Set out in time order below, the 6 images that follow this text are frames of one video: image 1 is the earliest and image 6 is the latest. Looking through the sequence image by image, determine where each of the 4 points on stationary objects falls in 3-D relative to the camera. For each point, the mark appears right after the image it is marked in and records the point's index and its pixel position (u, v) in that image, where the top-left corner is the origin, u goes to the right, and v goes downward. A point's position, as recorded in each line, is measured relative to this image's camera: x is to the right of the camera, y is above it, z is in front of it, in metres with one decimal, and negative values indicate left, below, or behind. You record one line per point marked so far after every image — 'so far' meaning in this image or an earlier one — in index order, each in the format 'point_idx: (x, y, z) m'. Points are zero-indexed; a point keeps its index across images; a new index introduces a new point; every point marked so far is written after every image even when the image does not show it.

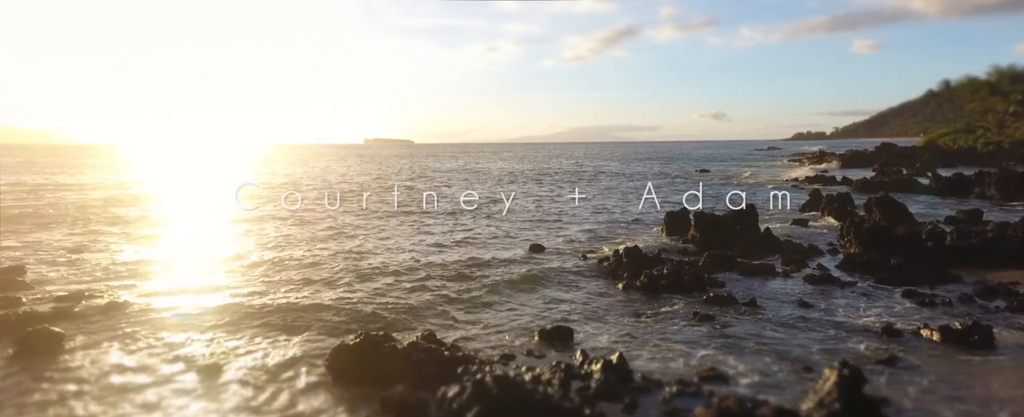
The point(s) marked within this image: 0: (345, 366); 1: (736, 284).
0: (-3.3, -3.1, +12.1) m
1: (+7.2, -2.5, +19.8) m
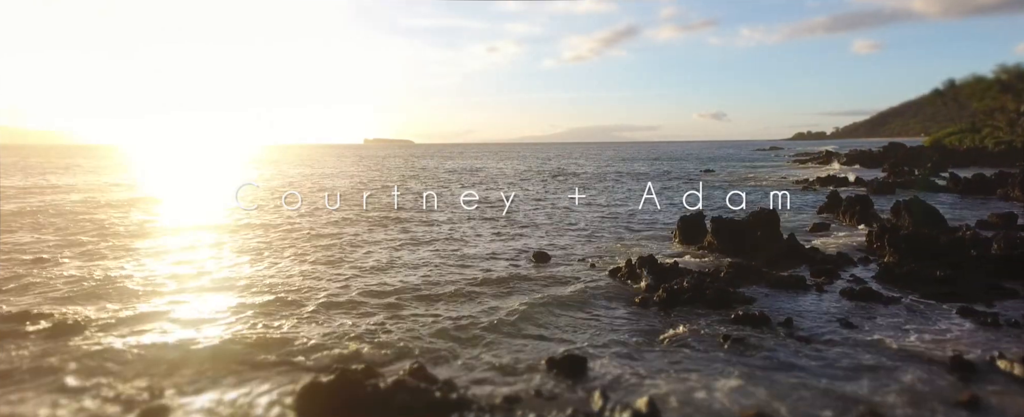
0: (-3.2, -3.3, +10.0) m
1: (+7.3, -2.7, +17.7) m
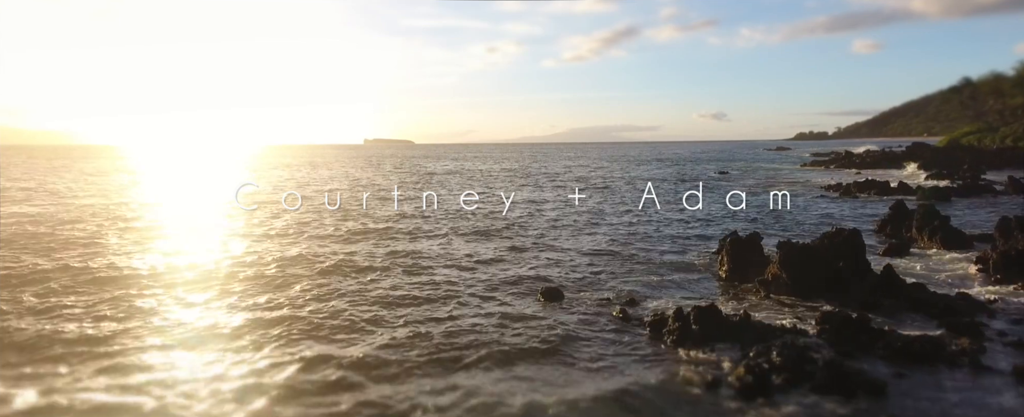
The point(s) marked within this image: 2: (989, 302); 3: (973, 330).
0: (-3.2, -4.0, +3.8) m
1: (+7.3, -3.3, +11.6) m
2: (+12.8, -2.5, +16.2) m
3: (+10.5, -2.8, +13.9) m
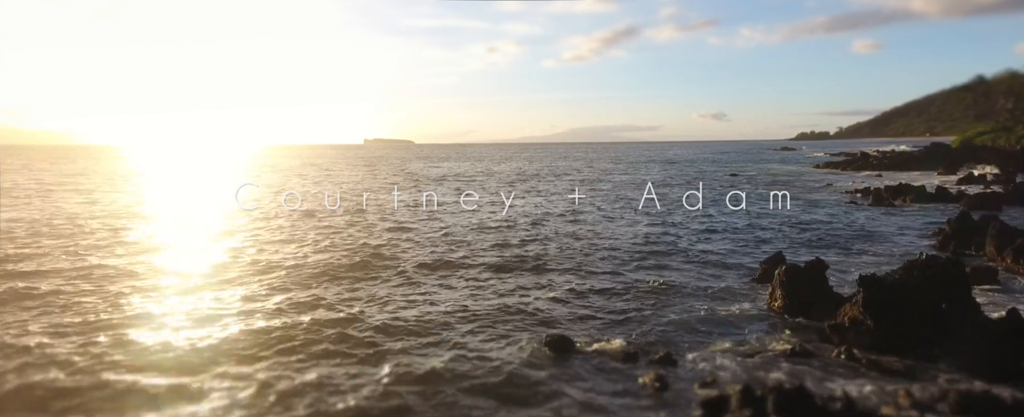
0: (-3.3, -4.5, -0.7) m
1: (+7.2, -3.9, +7.0) m
2: (+12.6, -3.1, +11.6) m
3: (+10.4, -3.3, +9.3) m
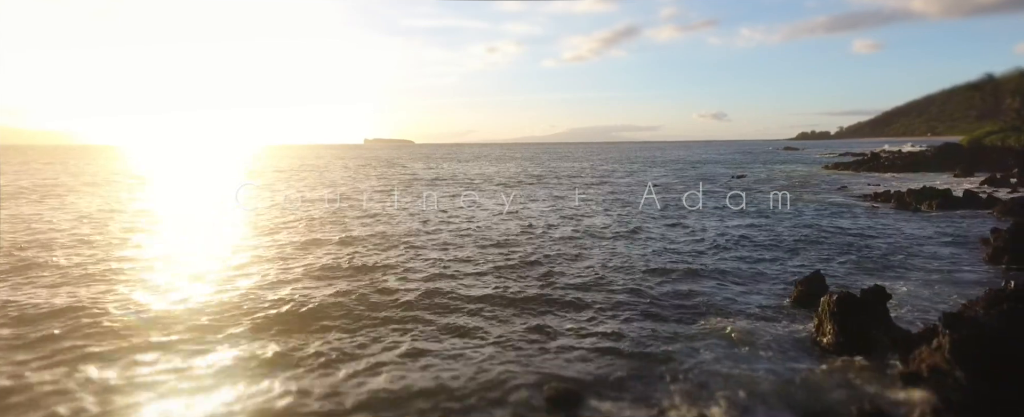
0: (-3.5, -4.9, -3.7) m
1: (+7.1, -4.2, +4.0) m
2: (+12.5, -3.4, +8.7) m
3: (+10.2, -3.7, +6.3) m
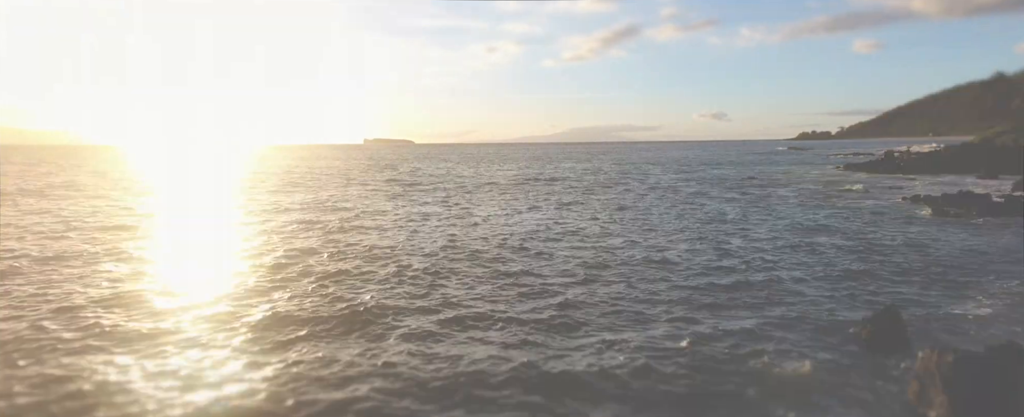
0: (-3.4, -5.4, -7.1) m
1: (+7.2, -4.7, +0.6) m
2: (+12.6, -3.9, +5.3) m
3: (+10.4, -4.2, +2.9) m
